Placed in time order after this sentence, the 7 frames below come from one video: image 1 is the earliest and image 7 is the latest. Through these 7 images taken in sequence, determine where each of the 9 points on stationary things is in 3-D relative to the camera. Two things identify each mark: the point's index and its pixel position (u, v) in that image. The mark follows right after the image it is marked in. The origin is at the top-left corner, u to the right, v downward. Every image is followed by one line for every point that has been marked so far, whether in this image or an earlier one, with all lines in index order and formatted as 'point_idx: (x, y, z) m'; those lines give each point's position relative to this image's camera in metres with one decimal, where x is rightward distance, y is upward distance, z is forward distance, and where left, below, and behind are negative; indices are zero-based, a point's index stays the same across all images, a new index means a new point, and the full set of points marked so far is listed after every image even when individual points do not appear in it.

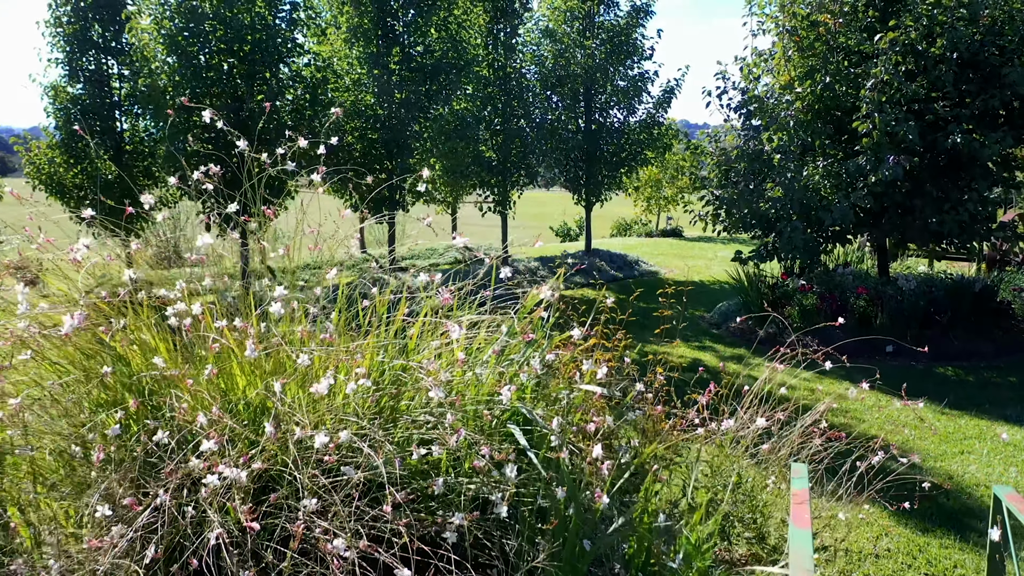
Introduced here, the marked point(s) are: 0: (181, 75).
0: (-4.4, +2.8, +8.2) m
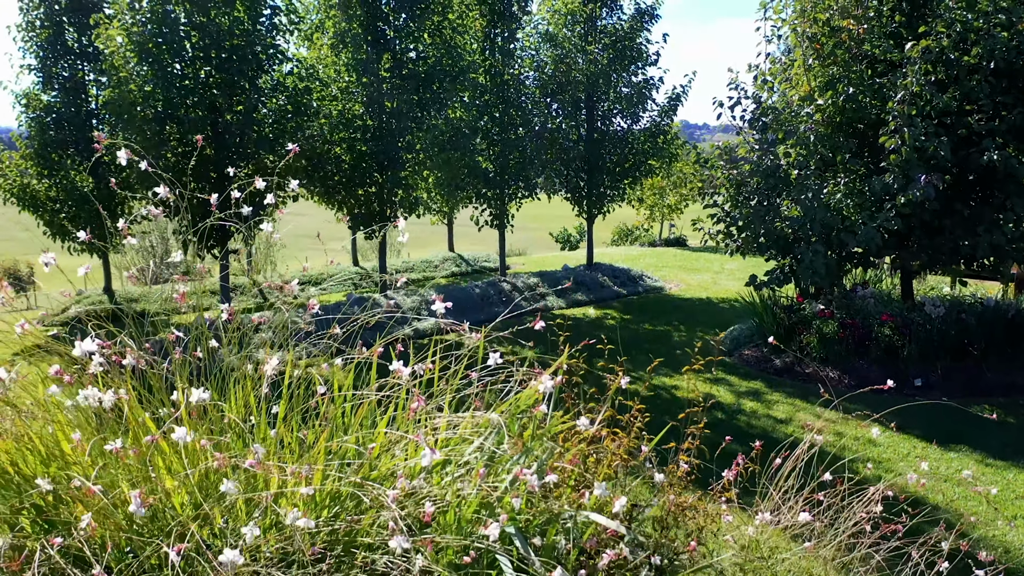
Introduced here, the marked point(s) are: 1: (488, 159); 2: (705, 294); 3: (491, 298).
0: (-4.4, +2.5, +7.6) m
1: (-0.4, +2.2, +10.8) m
2: (+3.6, -0.1, +11.7) m
3: (-0.4, -0.2, +10.7) m
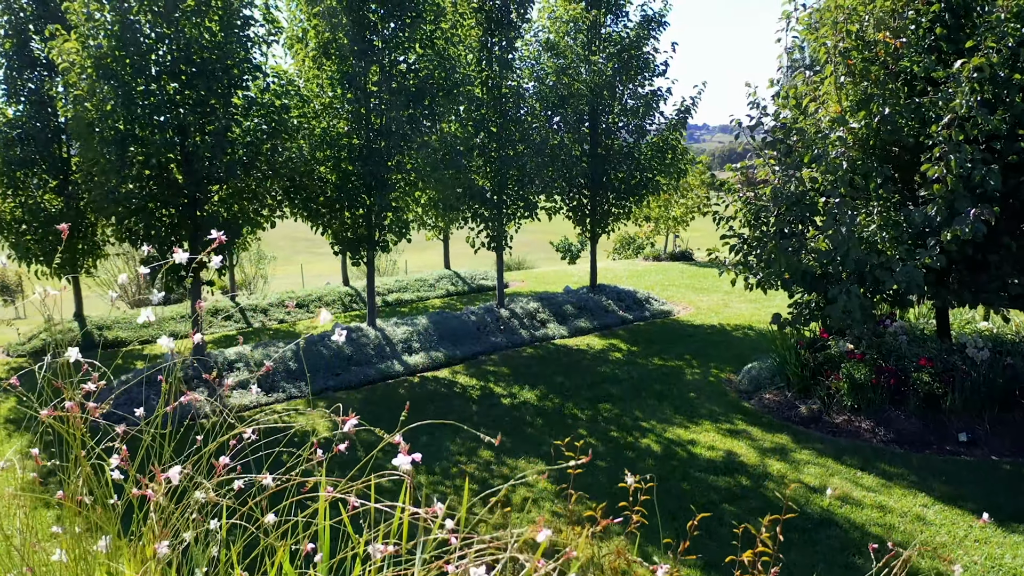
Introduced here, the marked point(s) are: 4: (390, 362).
0: (-4.4, +2.0, +6.9) m
1: (-0.4, +1.8, +10.1) m
2: (+3.6, -0.6, +11.0) m
3: (-0.4, -0.6, +10.0) m
4: (-1.7, -1.0, +8.6) m
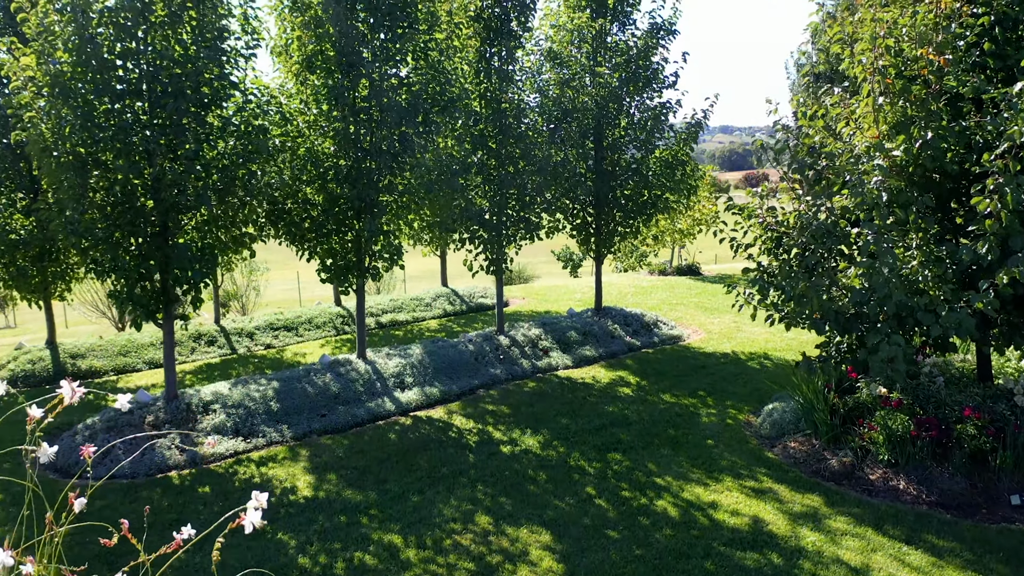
0: (-4.4, +1.6, +6.3) m
1: (-0.4, +1.4, +9.4) m
2: (+3.6, -1.0, +10.3) m
3: (-0.4, -1.0, +9.3) m
4: (-1.7, -1.4, +8.0) m
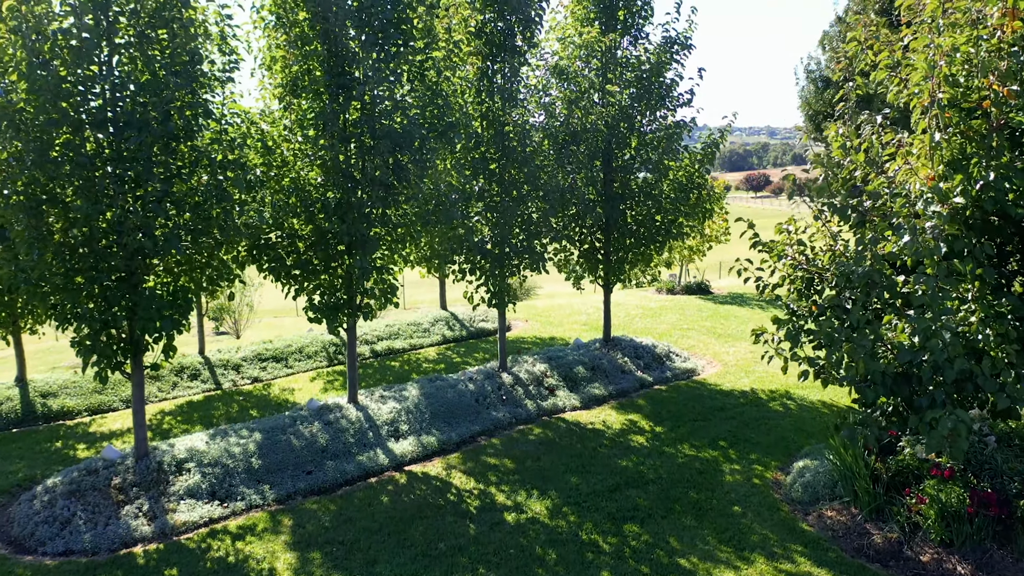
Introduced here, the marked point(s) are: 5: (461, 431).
0: (-4.4, +1.1, +5.6) m
1: (-0.4, +0.9, +8.7) m
2: (+3.6, -1.5, +9.6) m
3: (-0.3, -1.5, +8.6) m
4: (-1.6, -1.9, +7.3) m
5: (-0.6, -1.8, +7.9) m
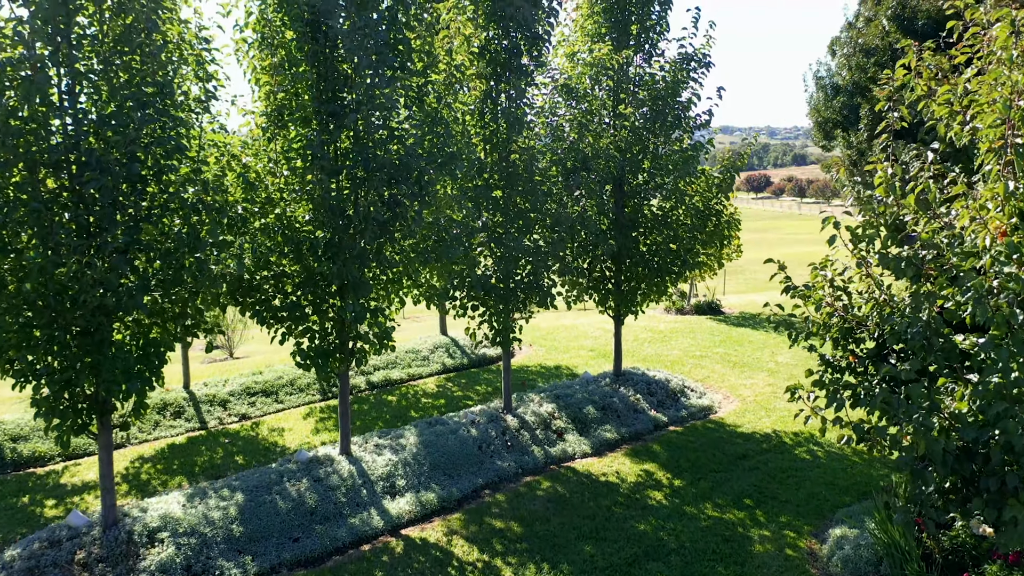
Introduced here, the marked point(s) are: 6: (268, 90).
0: (-4.3, +0.7, +5.0) m
1: (-0.3, +0.4, +8.1) m
2: (+3.7, -2.0, +9.0) m
3: (-0.3, -2.0, +8.0) m
4: (-1.6, -2.4, +6.7) m
5: (-0.6, -2.3, +7.3) m
6: (-2.6, +2.1, +6.6) m
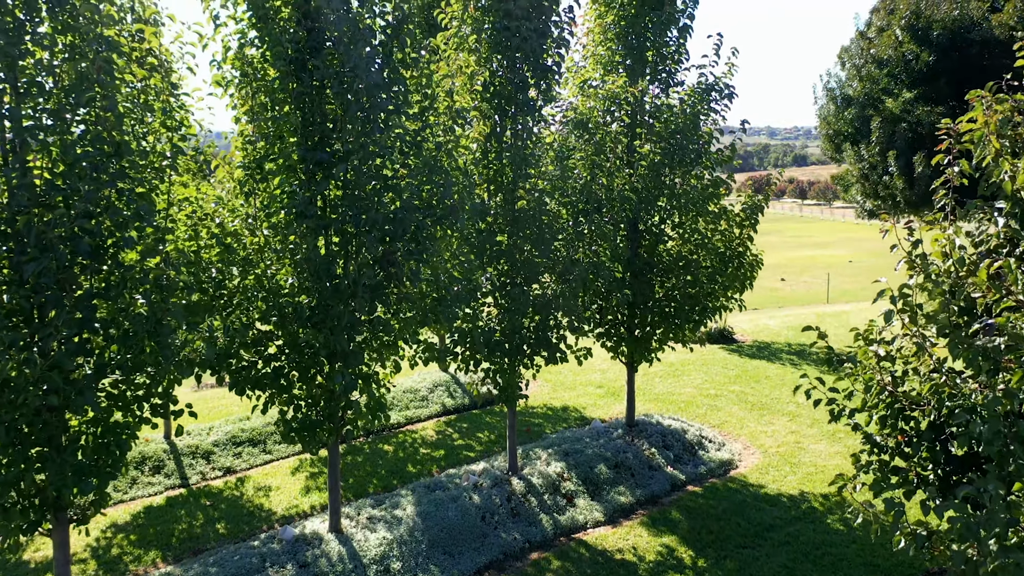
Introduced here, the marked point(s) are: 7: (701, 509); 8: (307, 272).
0: (-4.2, 0.0, +4.3) m
1: (-0.2, -0.3, +7.4) m
2: (+3.8, -2.6, +8.3) m
3: (-0.2, -2.7, +7.3) m
4: (-1.5, -3.1, +6.0) m
5: (-0.5, -2.9, +6.6) m
6: (-2.5, +1.5, +5.9) m
7: (+2.4, -2.7, +7.8) m
8: (-1.9, +0.2, +5.9) m
